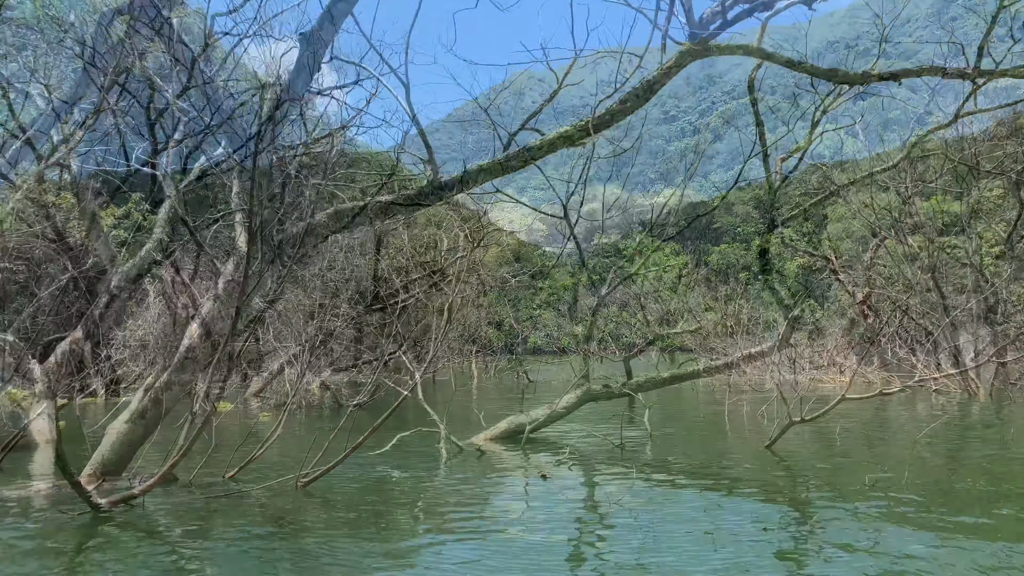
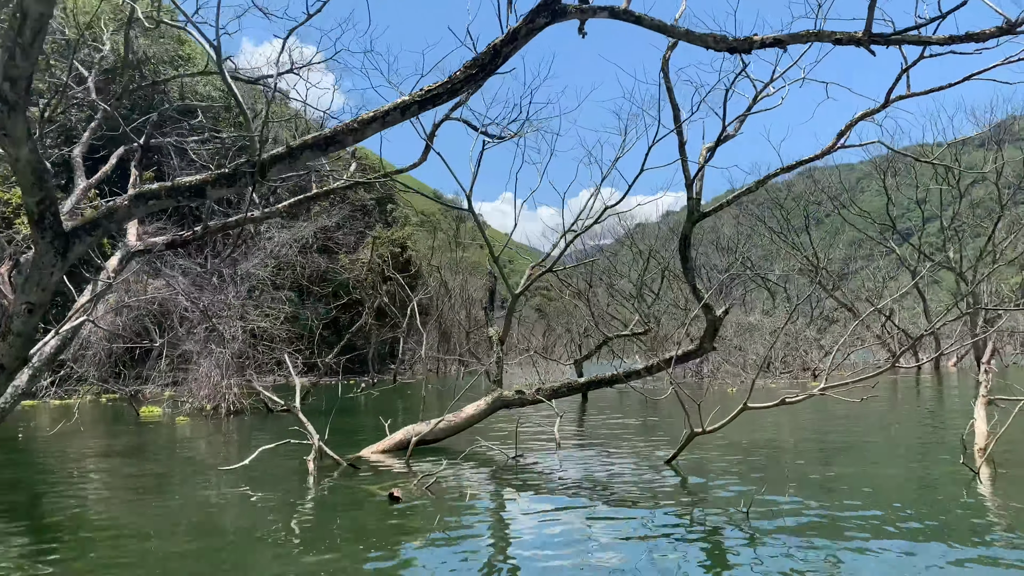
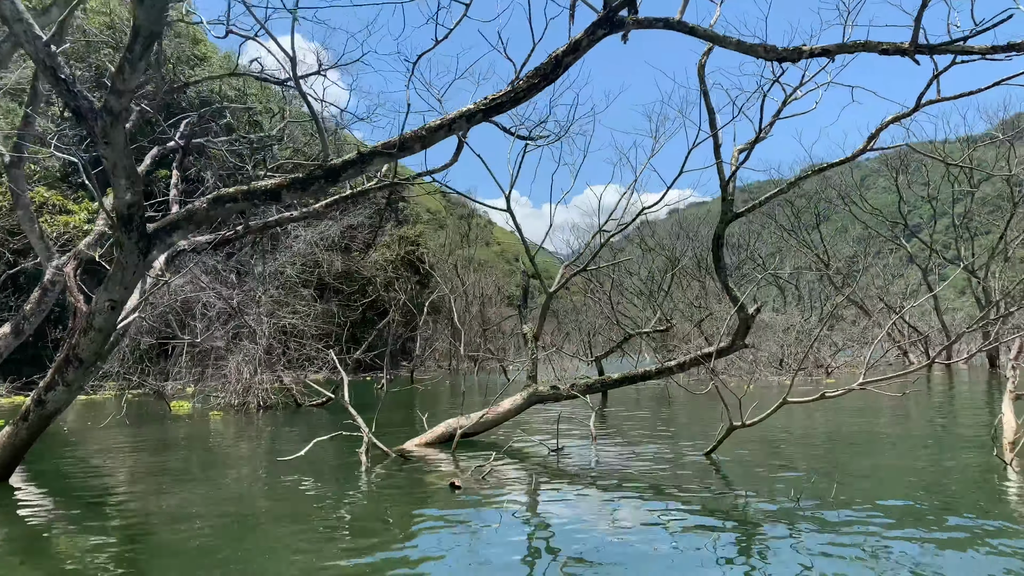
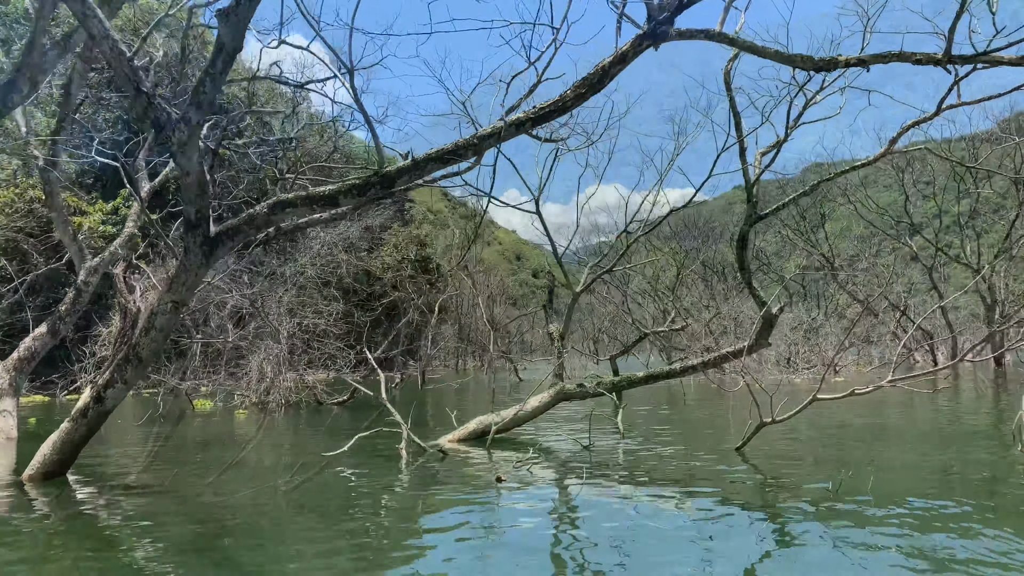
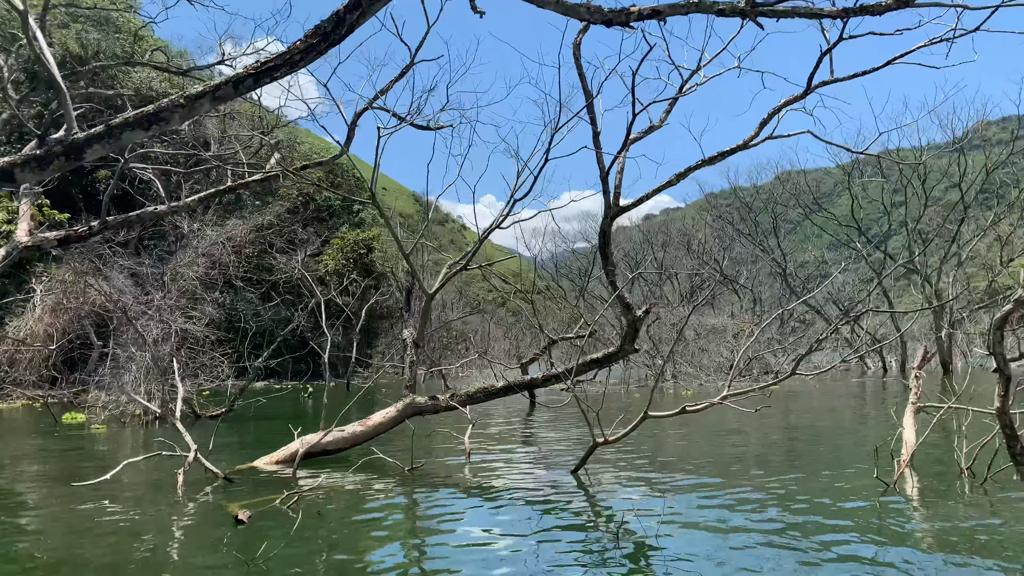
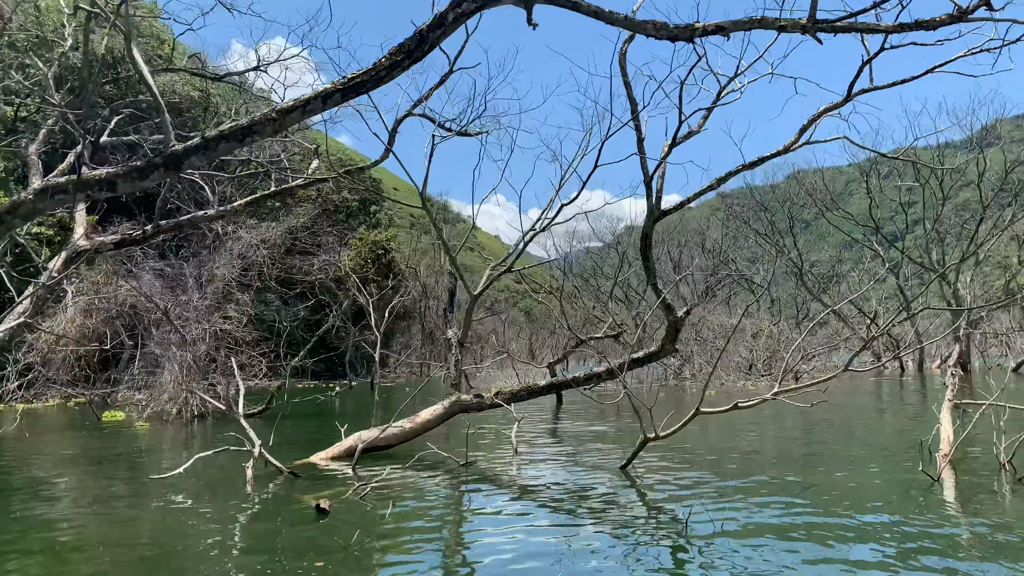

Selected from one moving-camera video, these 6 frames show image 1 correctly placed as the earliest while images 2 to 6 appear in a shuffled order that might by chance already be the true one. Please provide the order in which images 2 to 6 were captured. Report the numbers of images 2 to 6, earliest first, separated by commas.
4, 3, 2, 6, 5
